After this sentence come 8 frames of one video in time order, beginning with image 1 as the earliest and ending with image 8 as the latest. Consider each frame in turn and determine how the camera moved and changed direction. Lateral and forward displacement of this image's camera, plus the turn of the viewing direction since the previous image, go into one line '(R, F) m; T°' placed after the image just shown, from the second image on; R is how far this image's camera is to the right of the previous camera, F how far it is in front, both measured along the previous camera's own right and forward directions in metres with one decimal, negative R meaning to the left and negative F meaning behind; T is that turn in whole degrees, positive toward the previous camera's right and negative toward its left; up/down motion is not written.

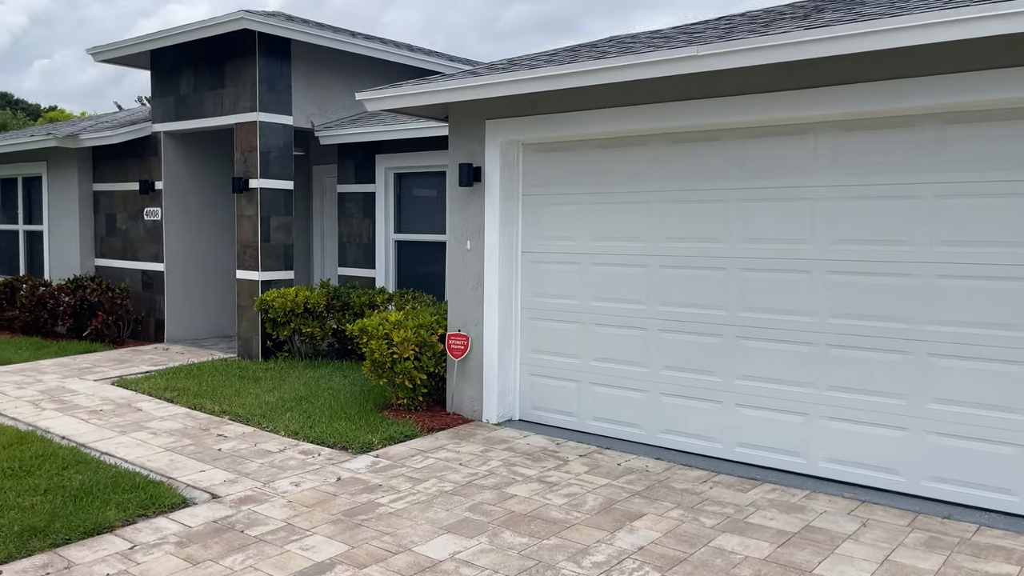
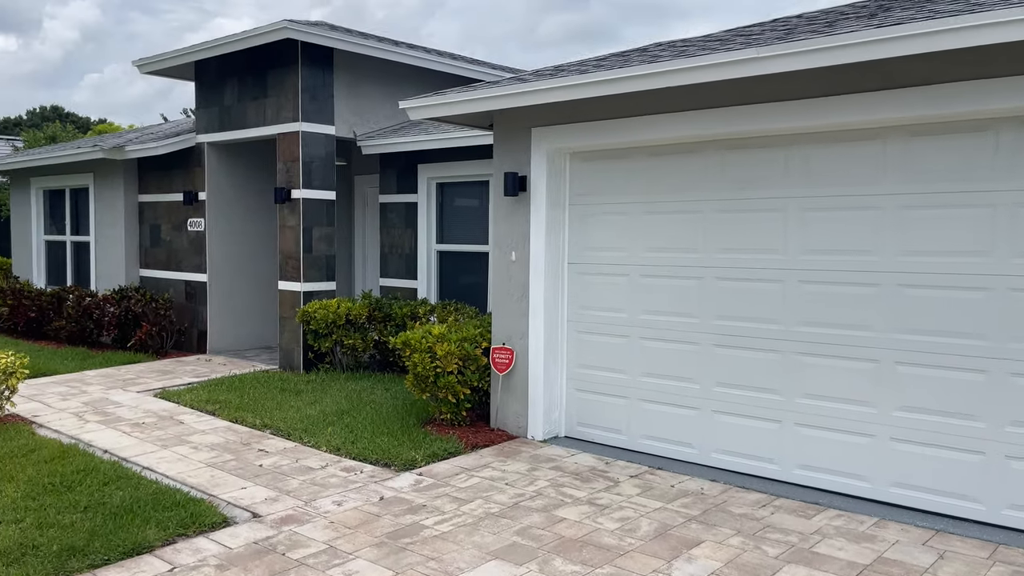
(-0.1, +0.2) m; -3°
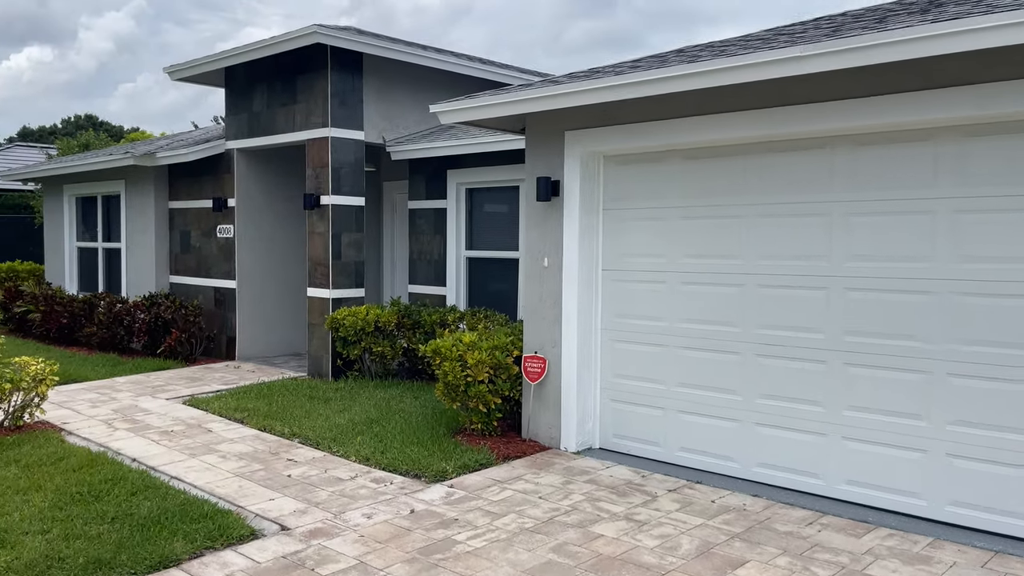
(0.0, +0.1) m; -2°
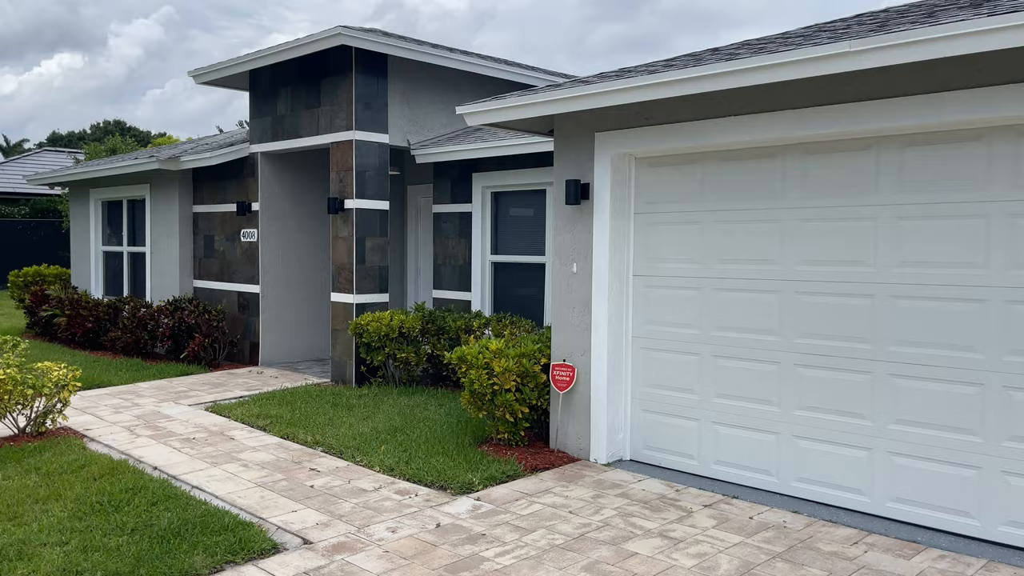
(0.0, +0.2) m; -2°
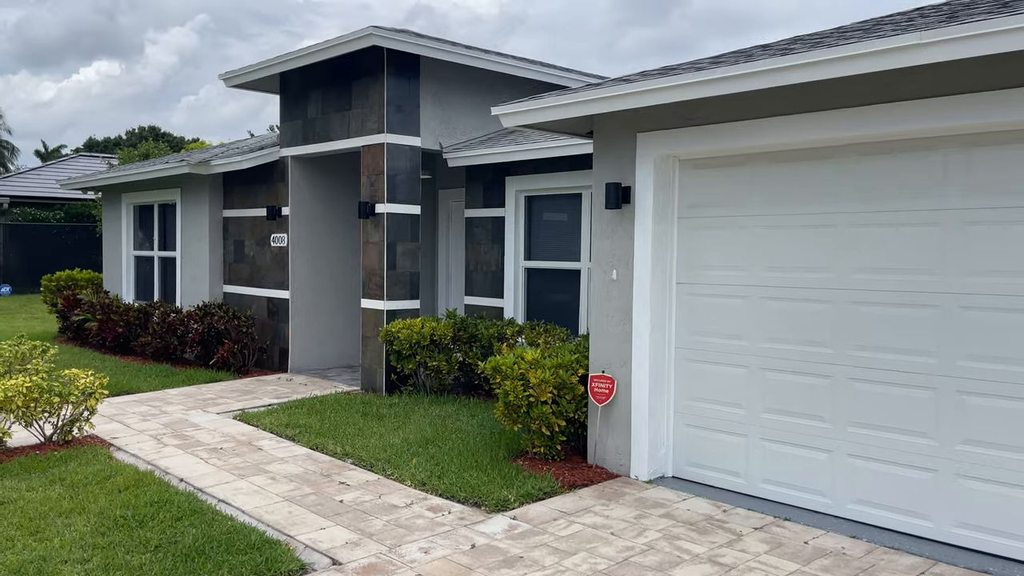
(-0.1, +0.2) m; -2°
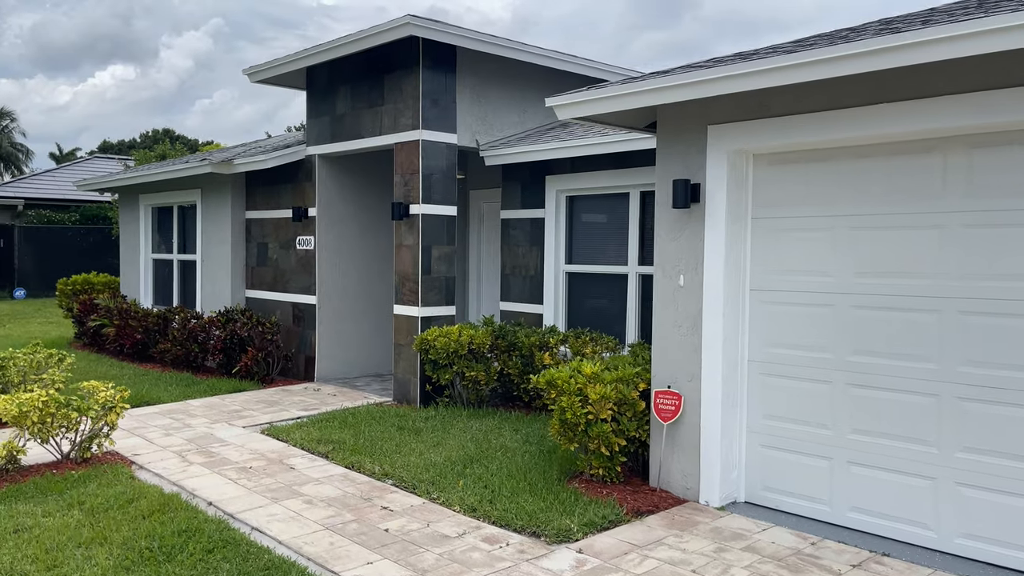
(-0.3, +0.5) m; -1°
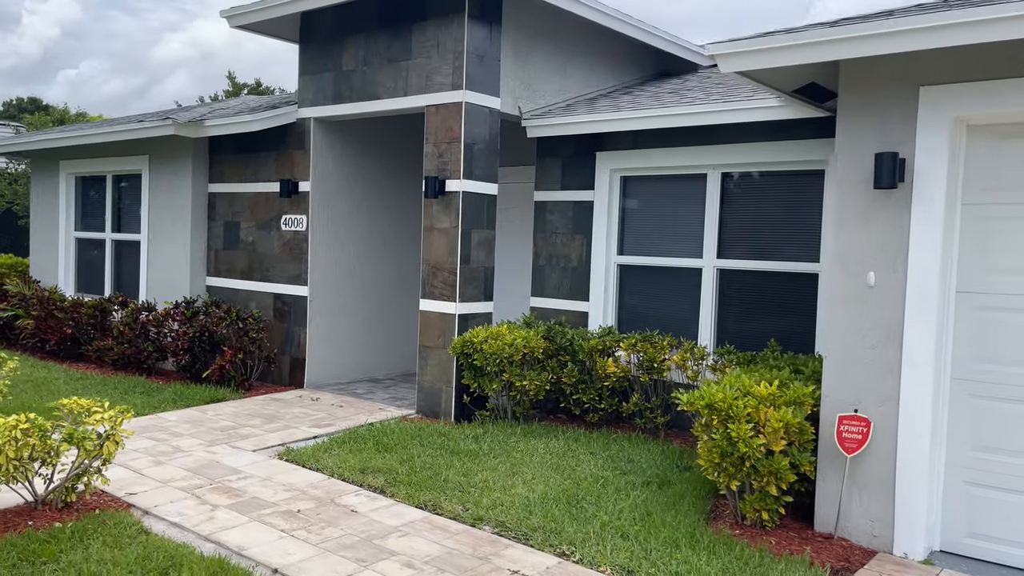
(-1.3, +1.3) m; +8°
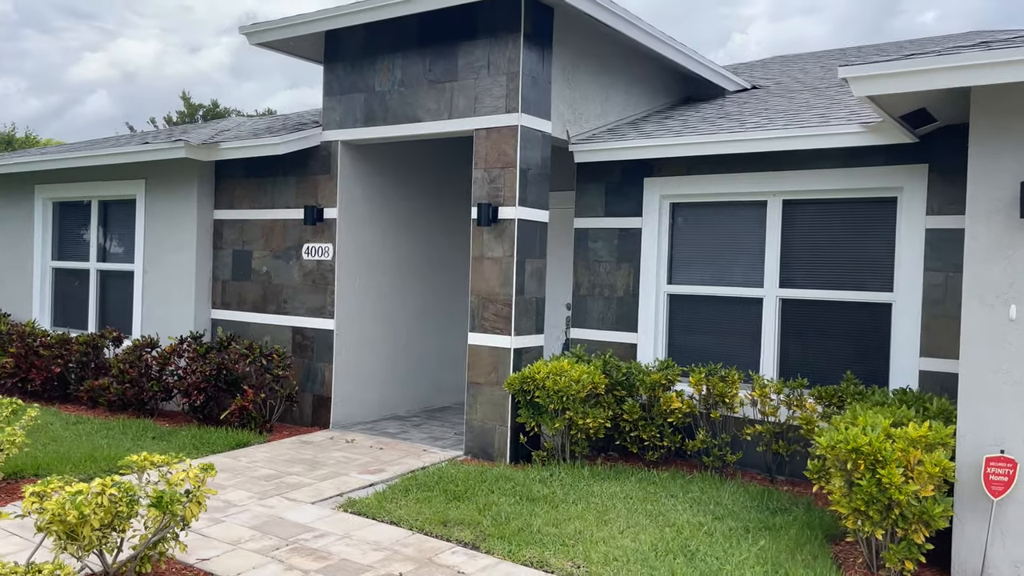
(-0.9, +0.4) m; +4°
